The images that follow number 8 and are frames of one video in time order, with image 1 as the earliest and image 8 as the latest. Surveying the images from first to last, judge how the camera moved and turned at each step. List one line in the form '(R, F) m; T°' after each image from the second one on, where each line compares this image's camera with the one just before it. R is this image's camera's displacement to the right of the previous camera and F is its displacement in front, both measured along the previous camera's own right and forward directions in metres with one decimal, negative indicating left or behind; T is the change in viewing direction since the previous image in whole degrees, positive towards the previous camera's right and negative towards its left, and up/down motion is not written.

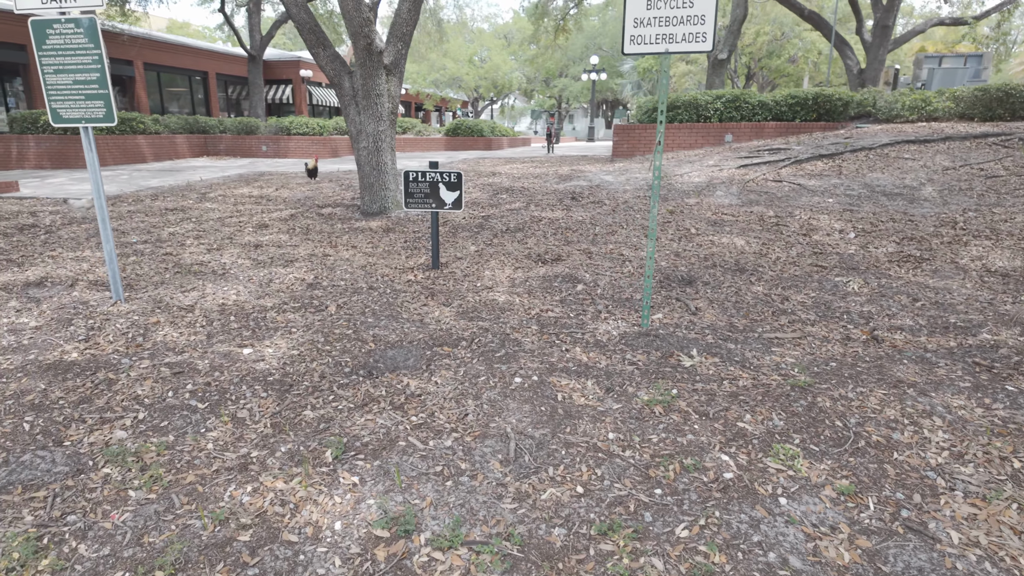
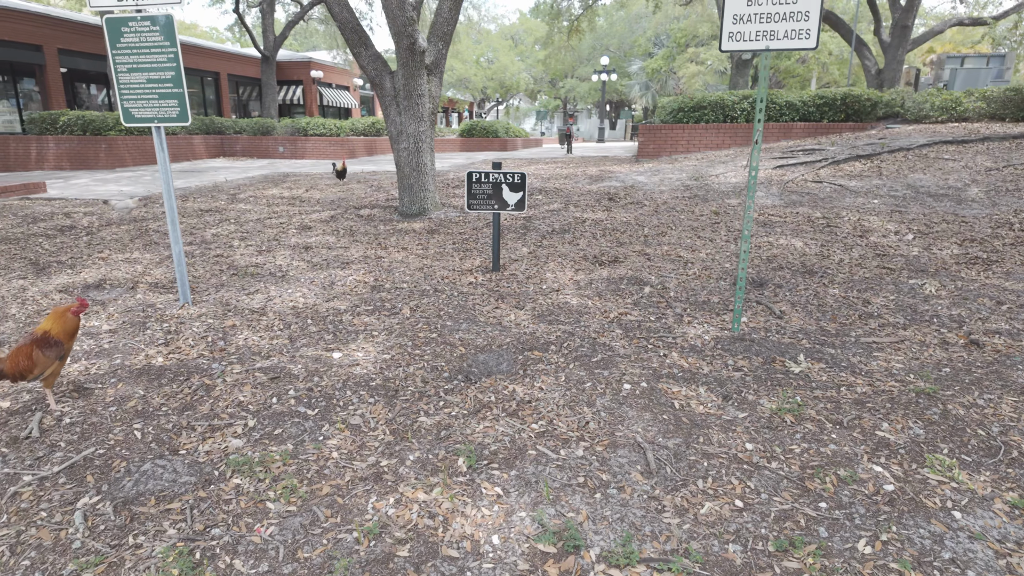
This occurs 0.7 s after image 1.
(-0.6, +0.1) m; 0°
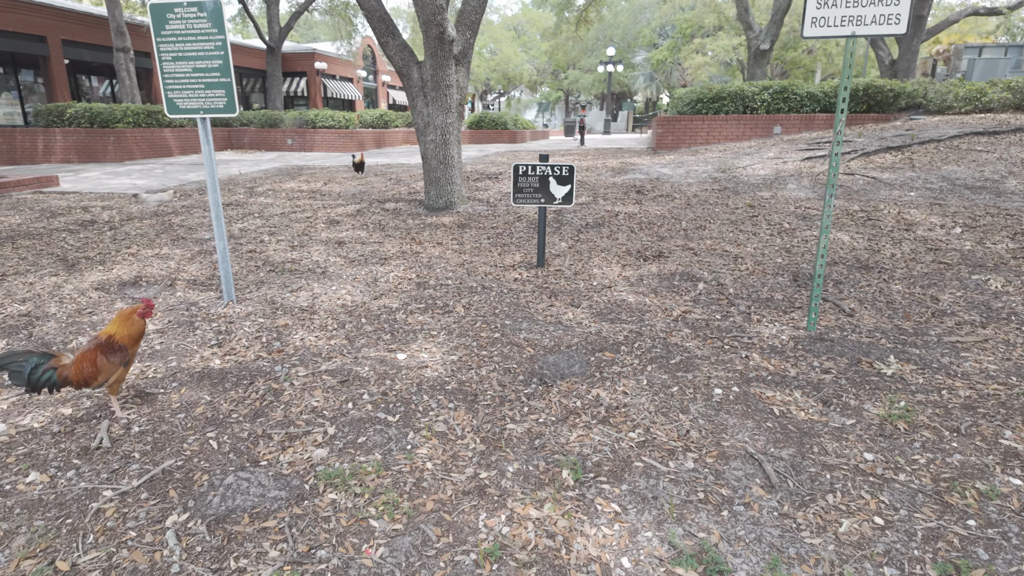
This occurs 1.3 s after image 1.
(-0.5, +0.2) m; 0°
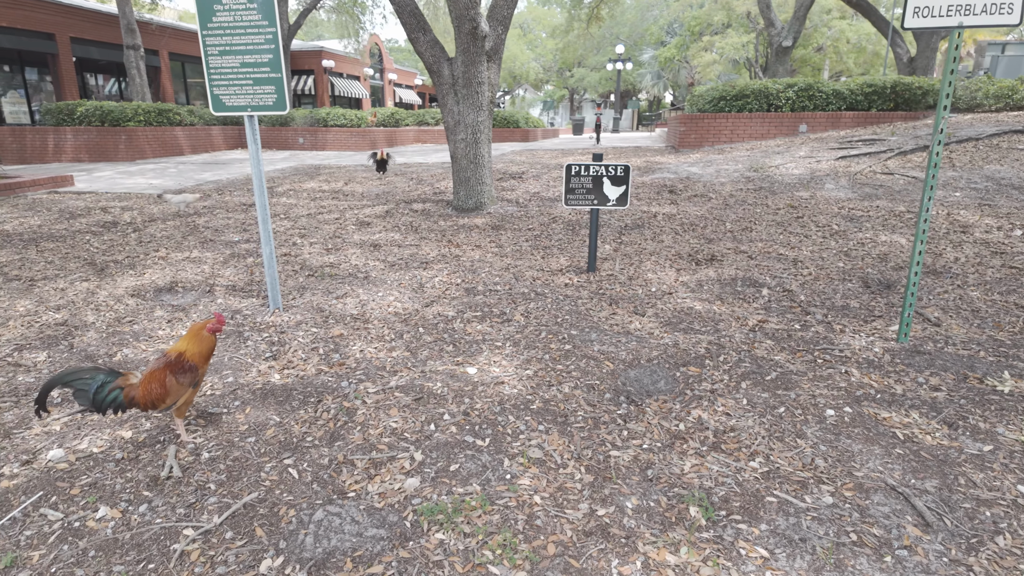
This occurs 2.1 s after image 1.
(-0.5, +0.3) m; 0°
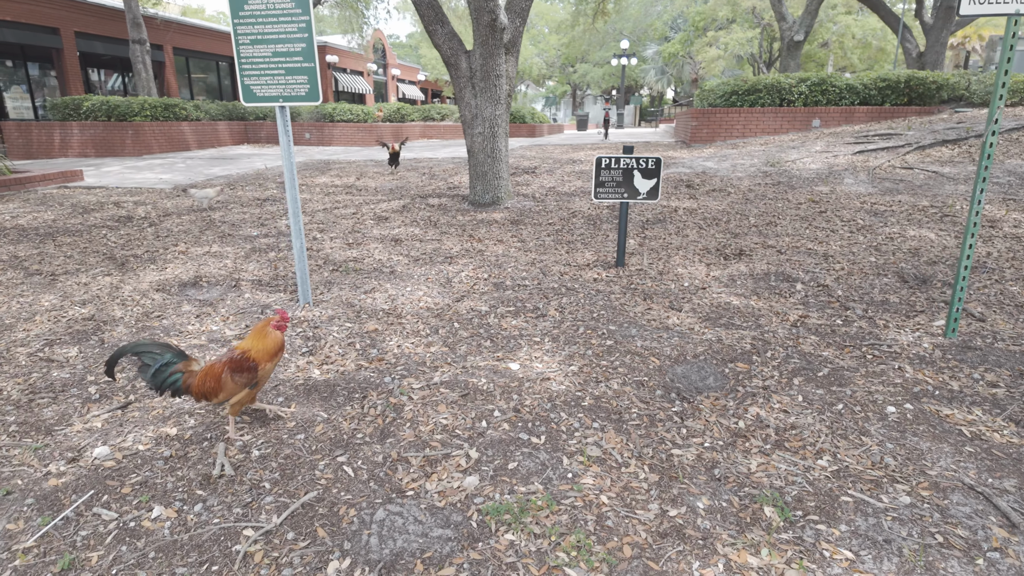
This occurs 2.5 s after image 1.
(-0.3, +0.1) m; 0°
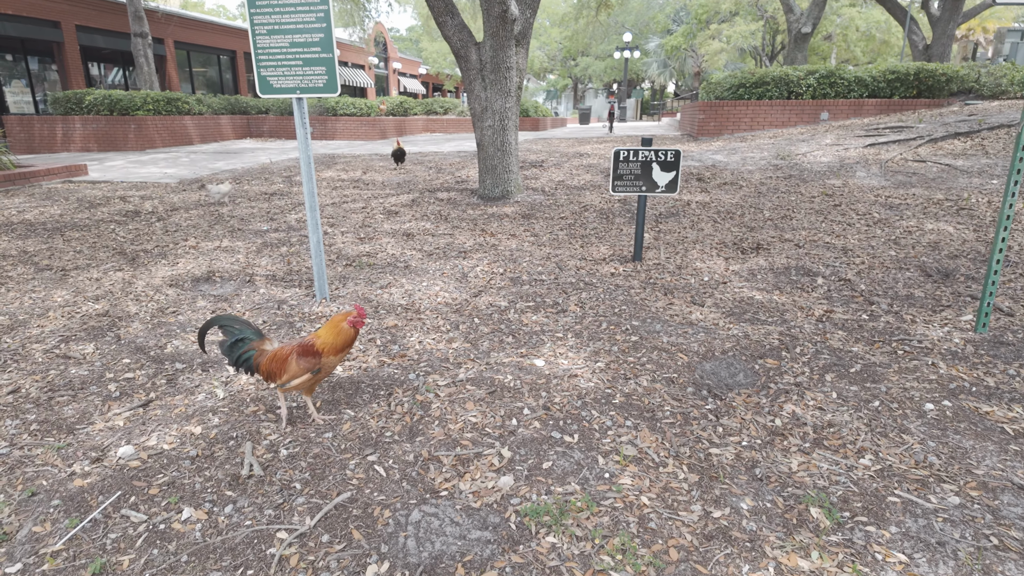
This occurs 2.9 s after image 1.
(-0.1, +0.1) m; 0°
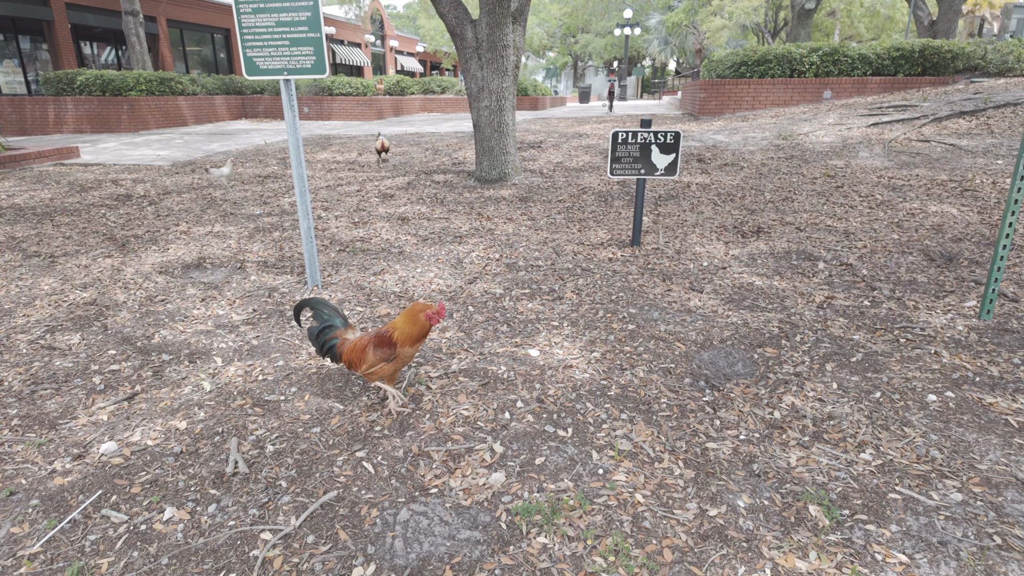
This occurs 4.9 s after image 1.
(0.0, +0.1) m; 0°
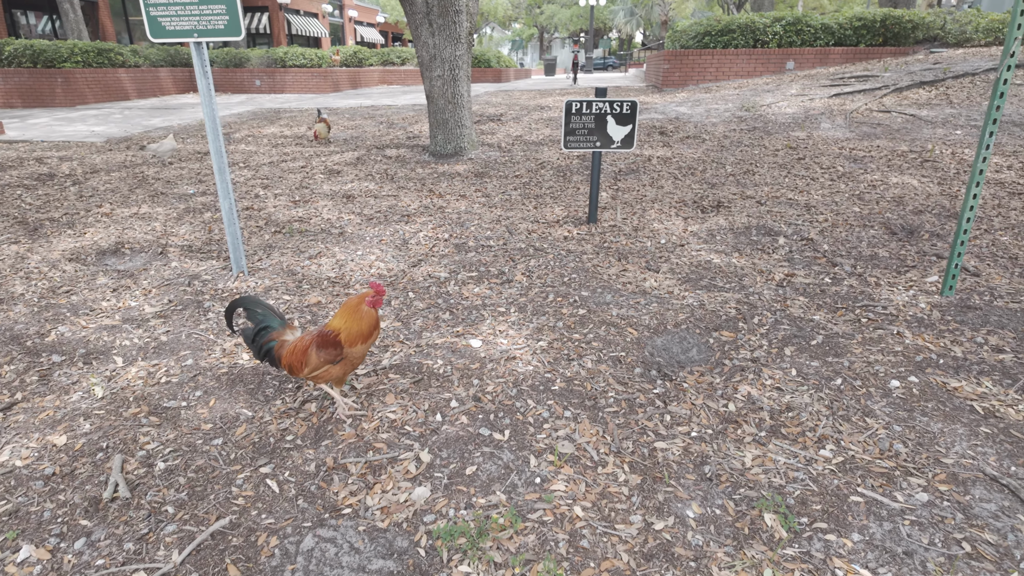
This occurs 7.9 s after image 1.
(+0.2, +0.3) m; +3°
